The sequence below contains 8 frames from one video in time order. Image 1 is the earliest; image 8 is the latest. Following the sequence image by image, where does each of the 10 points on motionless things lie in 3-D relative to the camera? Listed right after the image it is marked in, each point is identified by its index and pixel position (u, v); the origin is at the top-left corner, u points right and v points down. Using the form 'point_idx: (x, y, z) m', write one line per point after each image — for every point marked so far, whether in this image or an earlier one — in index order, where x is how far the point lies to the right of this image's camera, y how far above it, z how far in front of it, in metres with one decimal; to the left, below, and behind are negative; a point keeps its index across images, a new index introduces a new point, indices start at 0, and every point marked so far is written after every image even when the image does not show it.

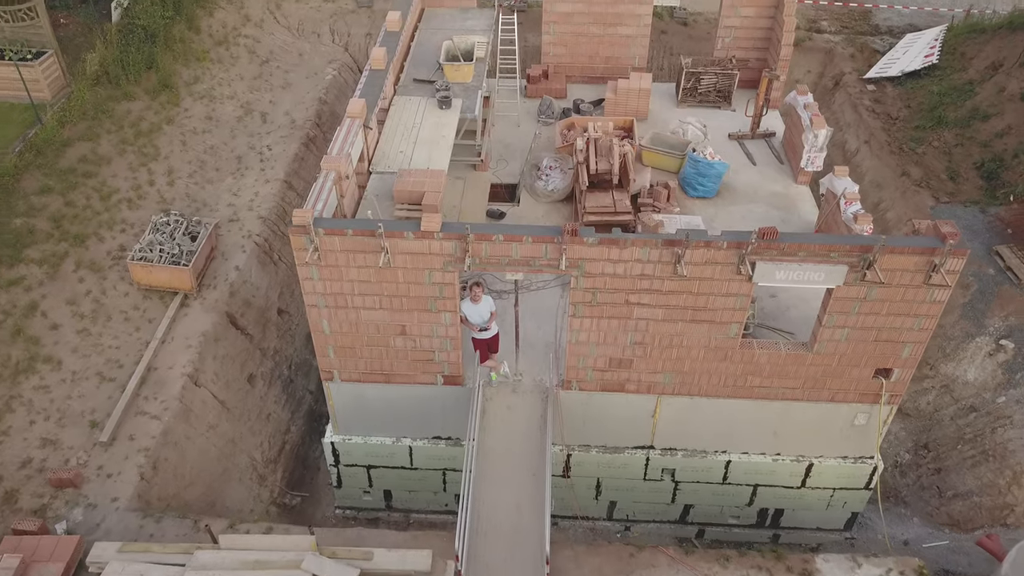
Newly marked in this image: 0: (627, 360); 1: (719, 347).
0: (+1.4, -0.9, +9.1) m
1: (+2.5, -0.7, +8.9) m
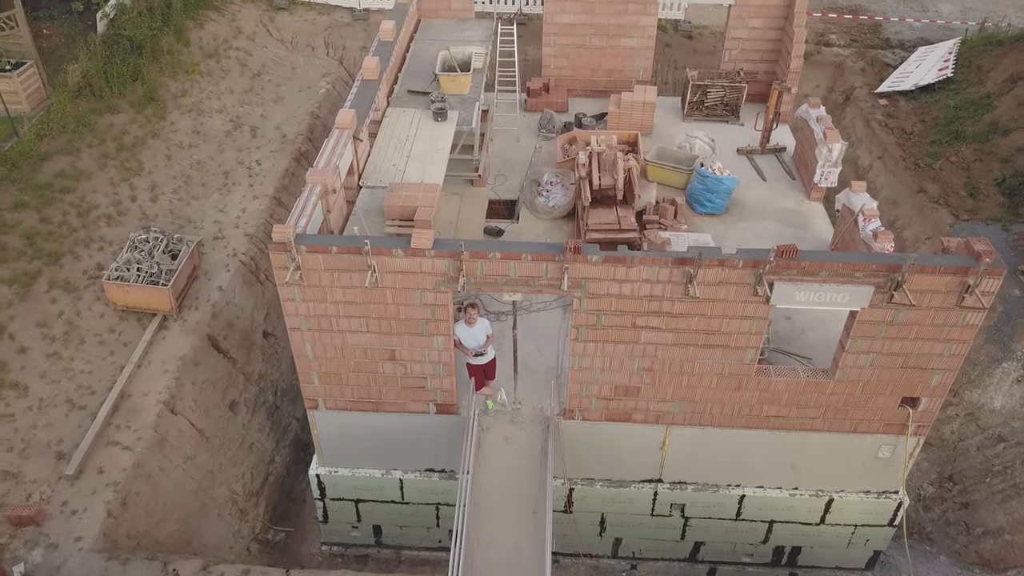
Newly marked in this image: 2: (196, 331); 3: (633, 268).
0: (+1.4, -1.1, +8.5) m
1: (+2.5, -1.0, +8.3) m
2: (-4.5, -0.6, +10.5) m
3: (+1.2, +0.2, +7.4) m
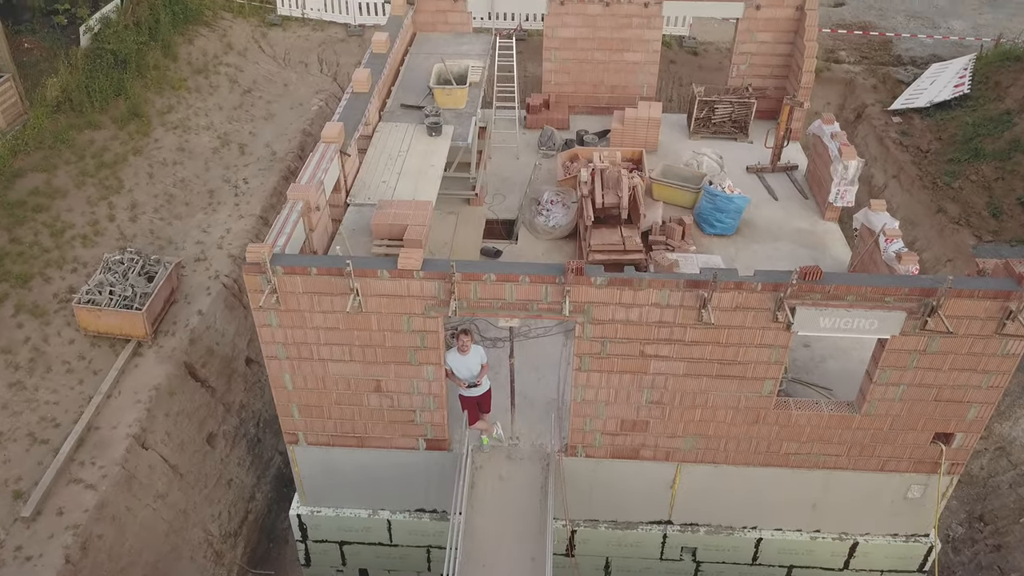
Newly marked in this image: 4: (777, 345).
0: (+1.4, -1.4, +7.8) m
1: (+2.5, -1.2, +7.6) m
2: (-4.5, -0.9, +9.8) m
3: (+1.2, 0.0, +6.8) m
4: (+2.5, -0.6, +7.1) m
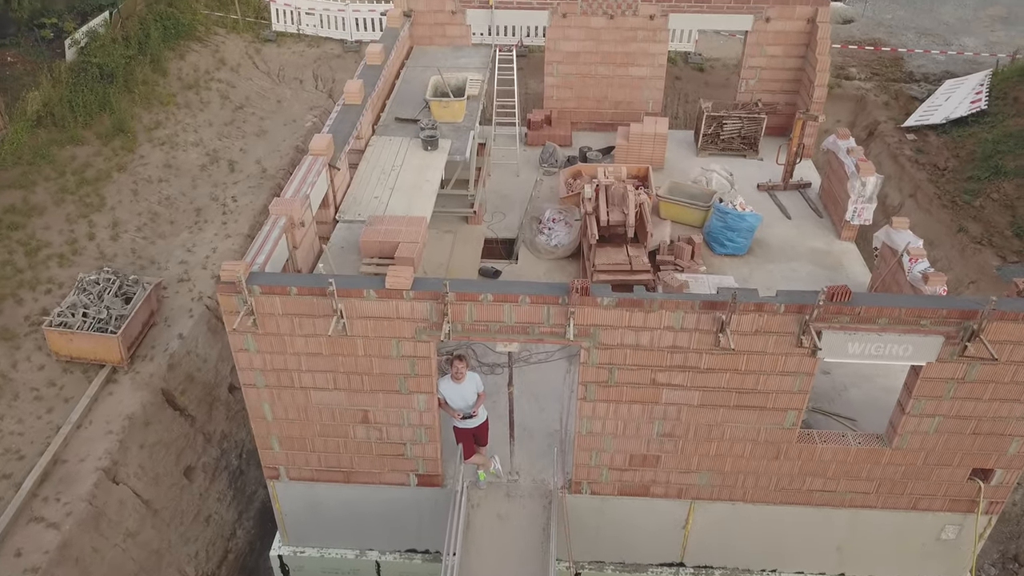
0: (+1.4, -1.6, +7.1) m
1: (+2.4, -1.4, +6.9) m
2: (-4.5, -1.2, +9.2) m
3: (+1.2, -0.2, +6.2) m
4: (+2.5, -0.7, +6.4) m
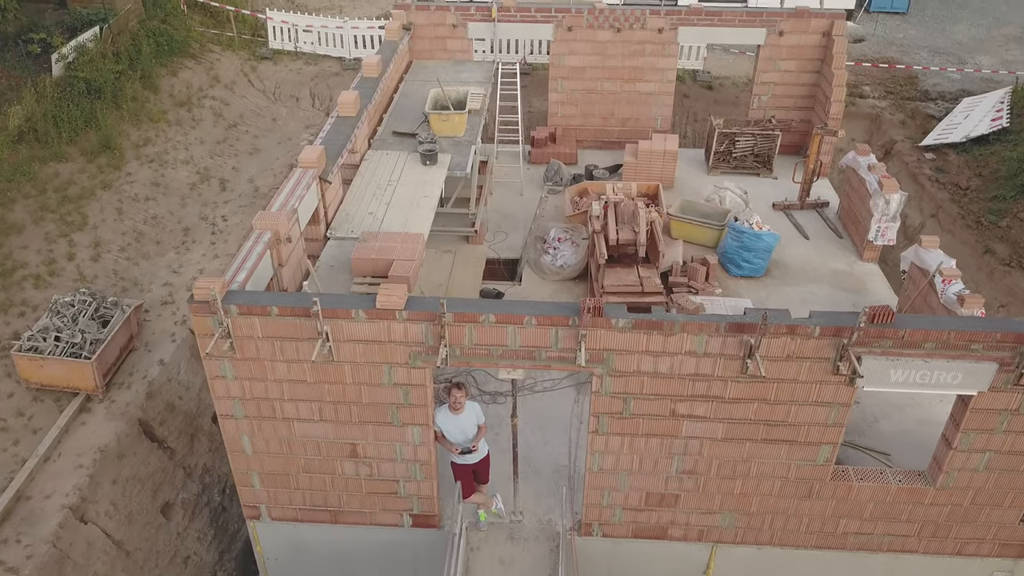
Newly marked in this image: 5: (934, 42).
0: (+1.4, -1.8, +6.5) m
1: (+2.5, -1.6, +6.3) m
2: (-4.5, -1.5, +8.5) m
3: (+1.2, -0.4, +5.5) m
4: (+2.6, -0.9, +5.8) m
5: (+9.7, +5.6, +16.9) m
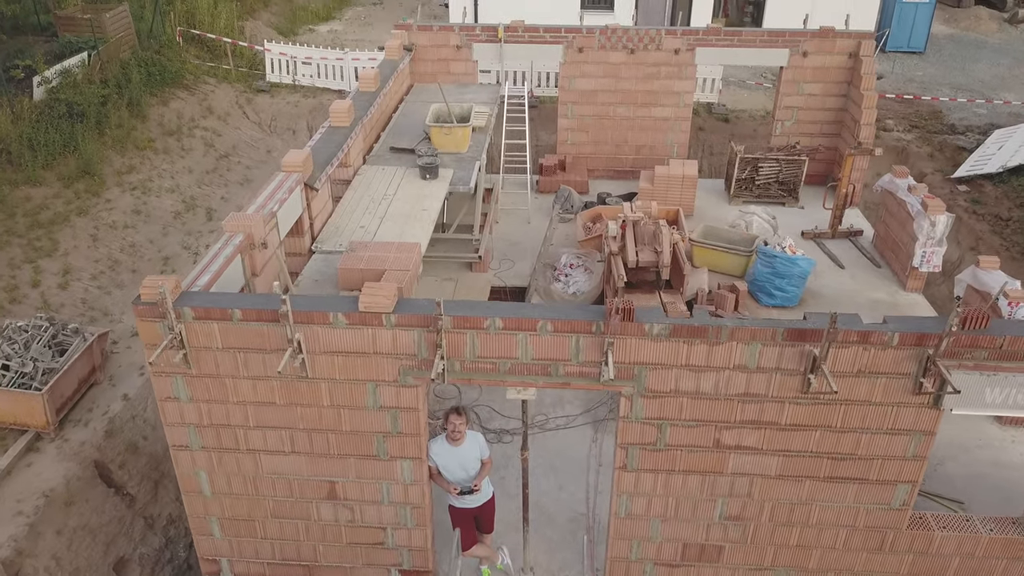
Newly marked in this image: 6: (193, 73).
0: (+1.5, -1.9, +5.4) m
1: (+2.5, -1.7, +5.2) m
2: (-4.4, -1.7, +7.5) m
3: (+1.3, -0.4, +4.6) m
4: (+2.6, -0.9, +4.8) m
5: (+9.8, +4.6, +16.3) m
6: (-6.2, +4.2, +14.3) m
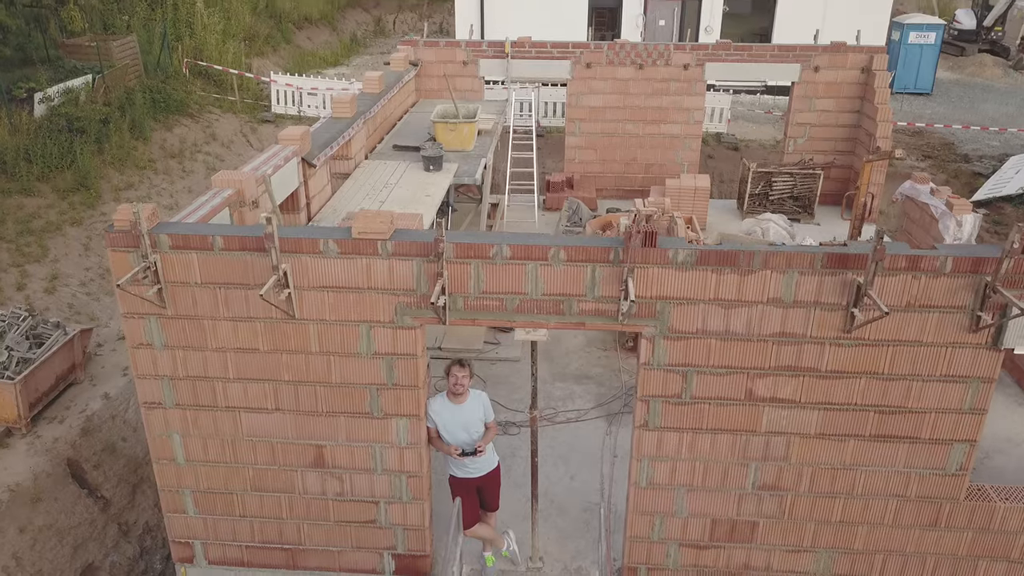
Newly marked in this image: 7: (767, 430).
0: (+1.5, -1.5, +4.7) m
1: (+2.6, -1.3, +4.6) m
2: (-4.4, -1.5, +6.9) m
3: (+1.3, +0.1, +4.1) m
4: (+2.7, -0.5, +4.2) m
5: (+10.0, +3.8, +16.2) m
6: (-6.1, +3.6, +14.3) m
7: (+1.5, -0.9, +4.5) m
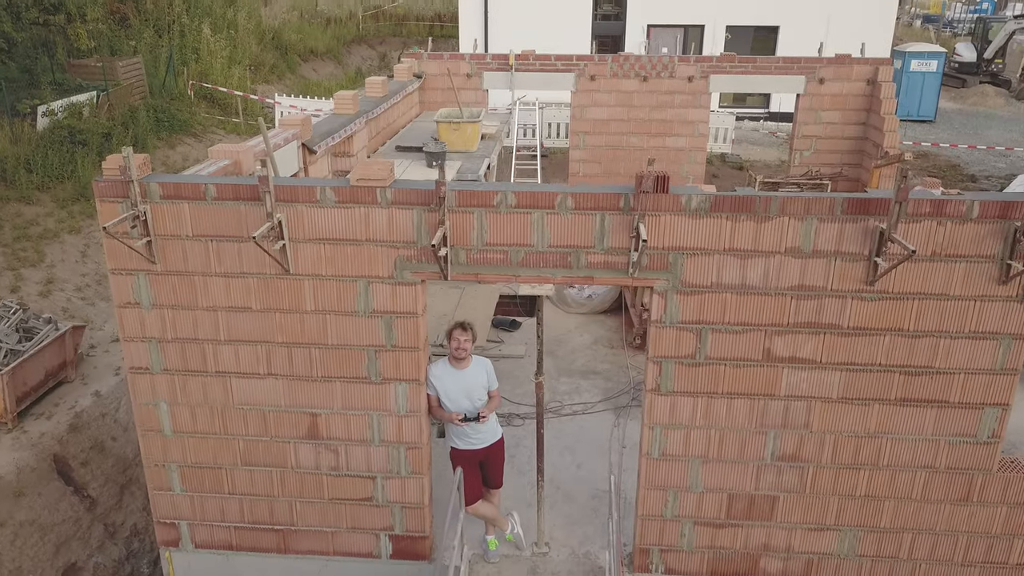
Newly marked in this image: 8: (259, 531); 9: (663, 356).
0: (+1.5, -1.3, +4.4) m
1: (+2.6, -1.1, +4.3) m
2: (-4.3, -1.4, +6.6) m
3: (+1.4, +0.4, +3.9) m
4: (+2.7, -0.2, +4.0) m
5: (+10.1, +3.2, +16.2) m
6: (-6.0, +3.2, +14.4) m
7: (+1.6, -0.6, +4.2) m
8: (-1.7, -1.6, +4.8) m
9: (+0.9, -0.4, +4.2) m
